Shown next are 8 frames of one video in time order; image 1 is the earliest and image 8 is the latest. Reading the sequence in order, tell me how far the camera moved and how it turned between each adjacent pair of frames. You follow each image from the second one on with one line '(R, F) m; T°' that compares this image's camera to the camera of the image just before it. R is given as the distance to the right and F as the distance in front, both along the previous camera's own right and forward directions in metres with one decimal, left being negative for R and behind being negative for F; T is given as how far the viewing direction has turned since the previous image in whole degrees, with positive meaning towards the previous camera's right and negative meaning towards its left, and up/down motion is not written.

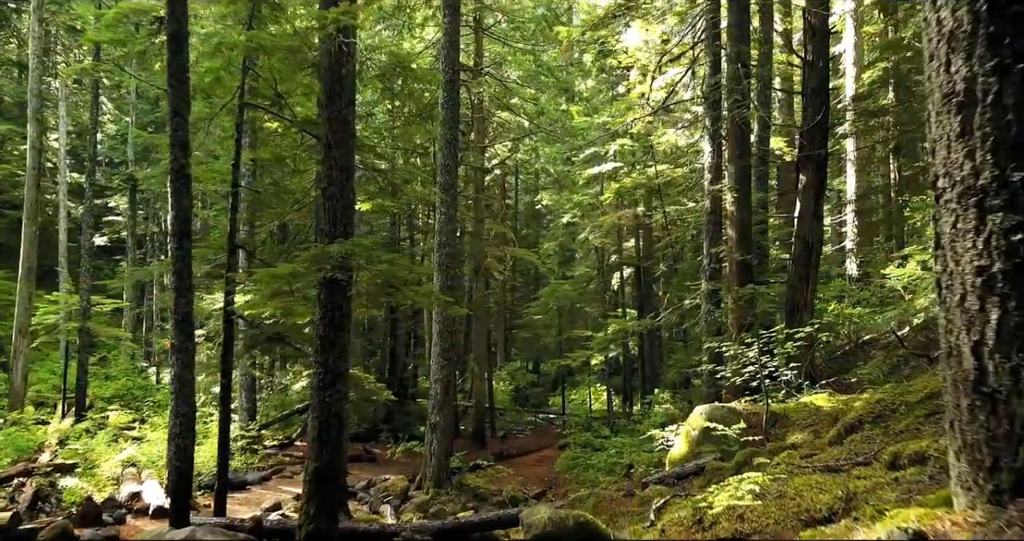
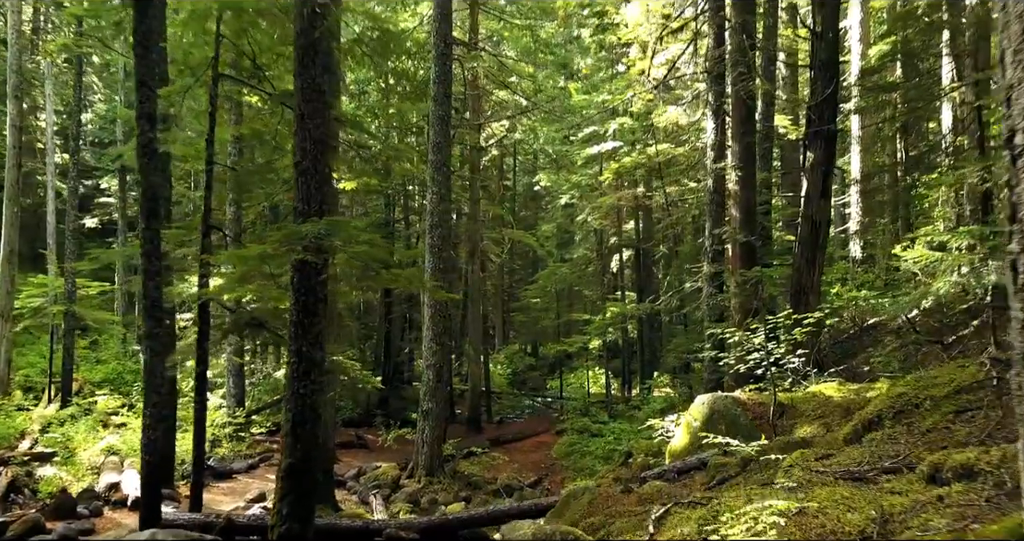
(+0.1, +0.5) m; 0°
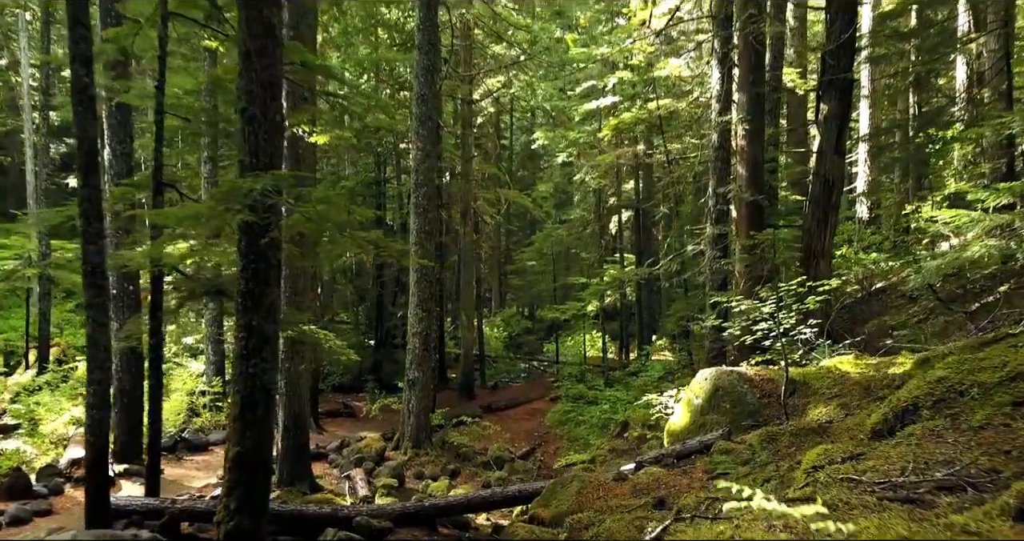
(+0.2, +0.7) m; 0°
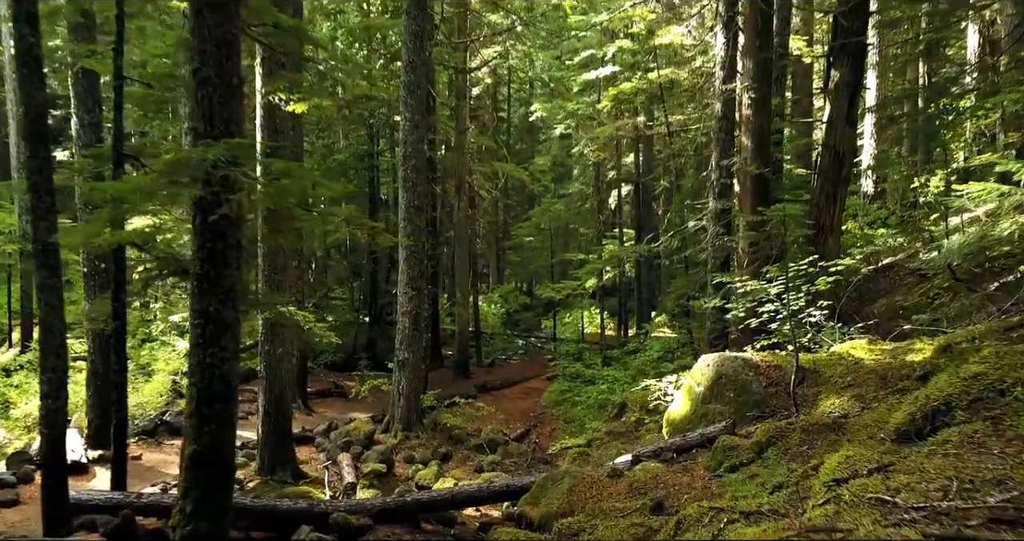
(+0.1, +0.5) m; 0°
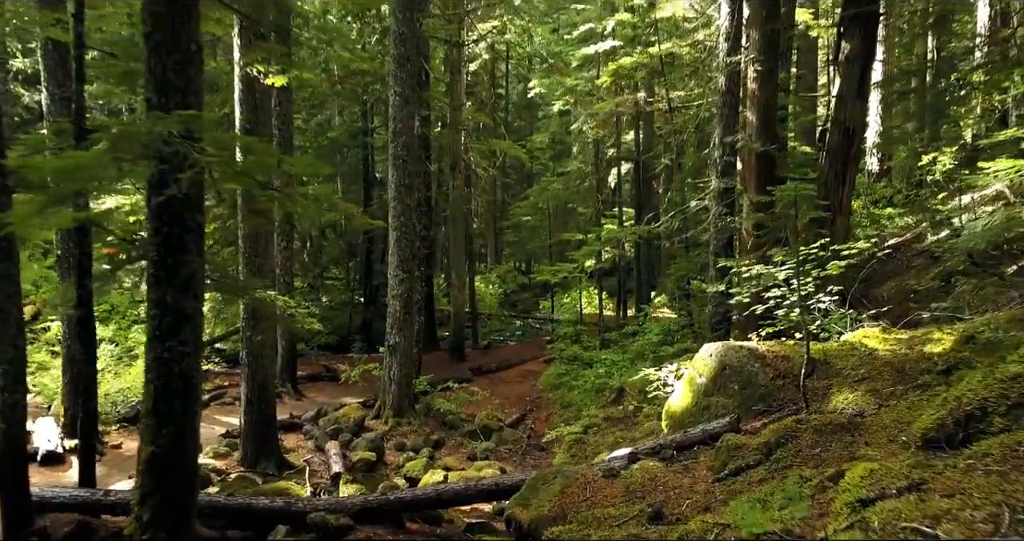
(+0.1, +0.4) m; 0°
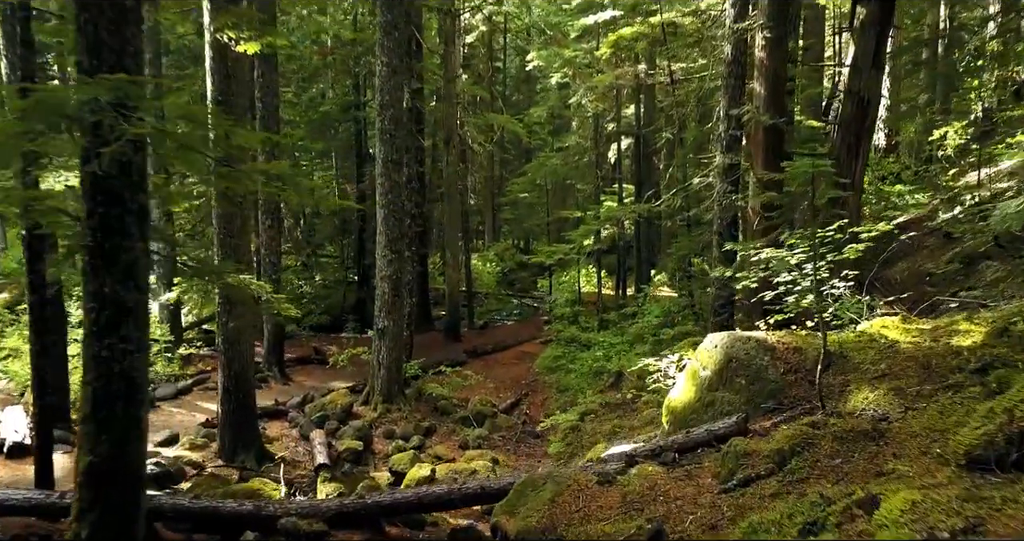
(+0.1, +0.5) m; 0°
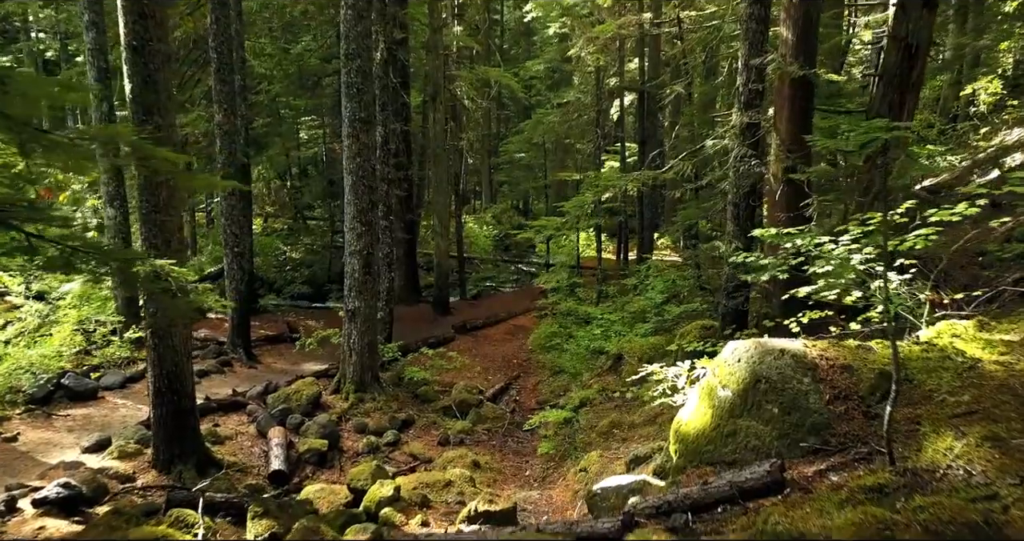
(+0.2, +1.2) m; 0°
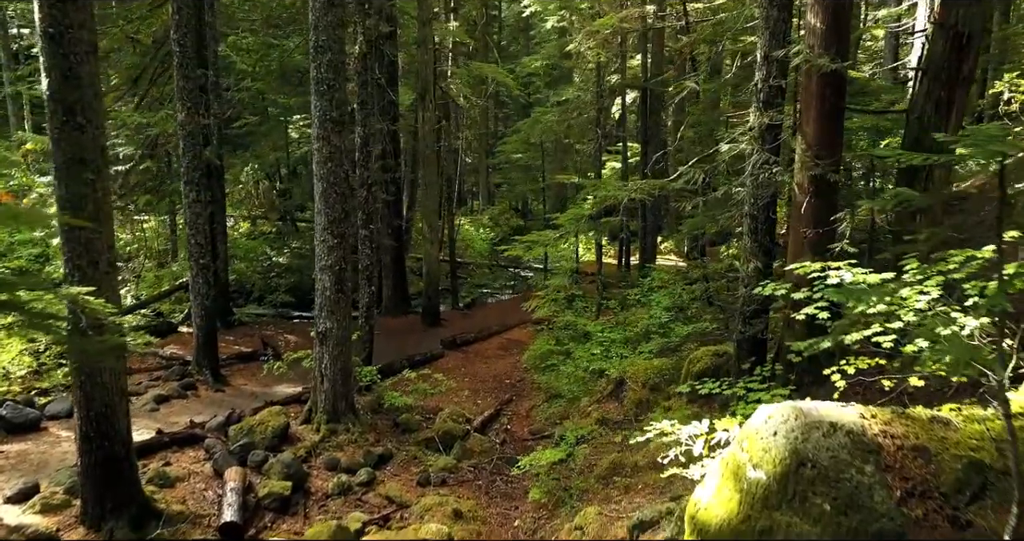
(+0.1, +1.0) m; 0°
